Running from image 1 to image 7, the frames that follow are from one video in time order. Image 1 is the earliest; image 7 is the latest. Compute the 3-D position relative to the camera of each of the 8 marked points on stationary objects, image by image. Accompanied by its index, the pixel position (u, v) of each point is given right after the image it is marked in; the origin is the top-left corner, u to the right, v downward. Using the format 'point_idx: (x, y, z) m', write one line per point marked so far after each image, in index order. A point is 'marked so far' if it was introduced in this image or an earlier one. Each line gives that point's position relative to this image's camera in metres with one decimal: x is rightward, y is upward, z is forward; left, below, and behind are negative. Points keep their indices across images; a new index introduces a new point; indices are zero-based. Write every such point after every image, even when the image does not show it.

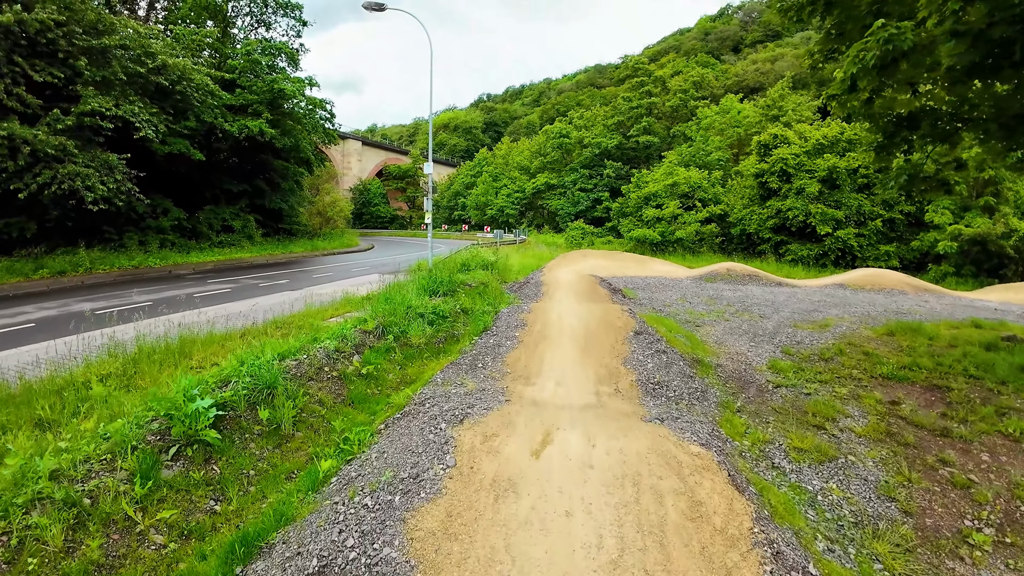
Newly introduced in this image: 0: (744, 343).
0: (+4.8, -1.1, +10.0) m
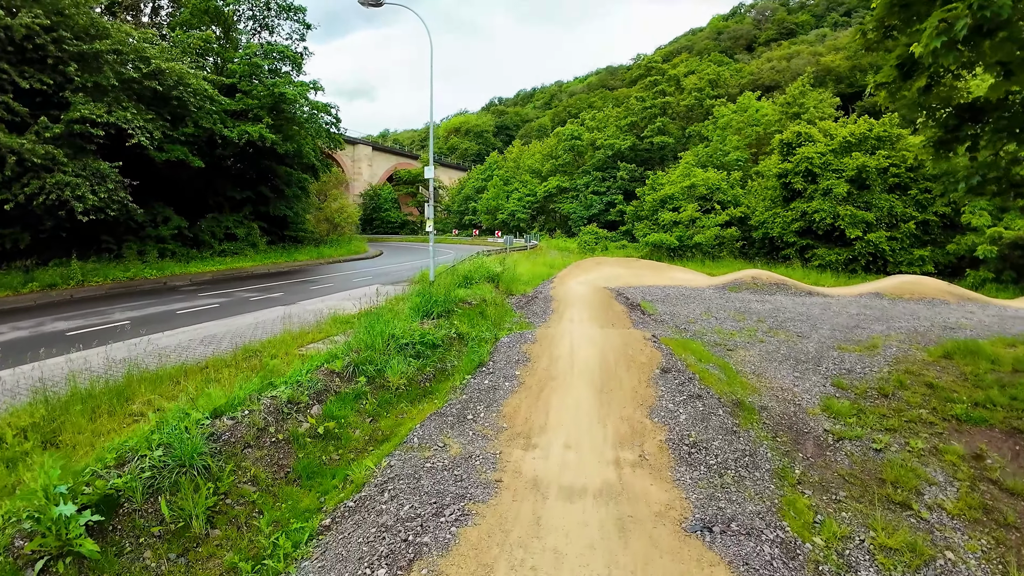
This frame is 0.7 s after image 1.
0: (+4.8, -1.5, +8.5) m
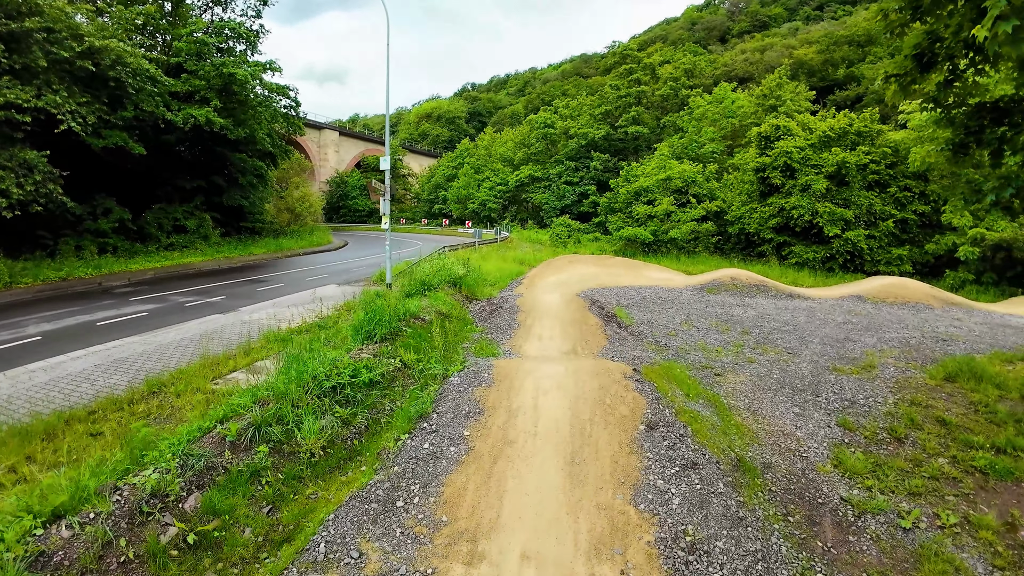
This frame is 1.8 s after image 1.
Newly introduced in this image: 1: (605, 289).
0: (+4.2, -1.9, +7.5) m
1: (+3.3, -0.1, +17.3) m
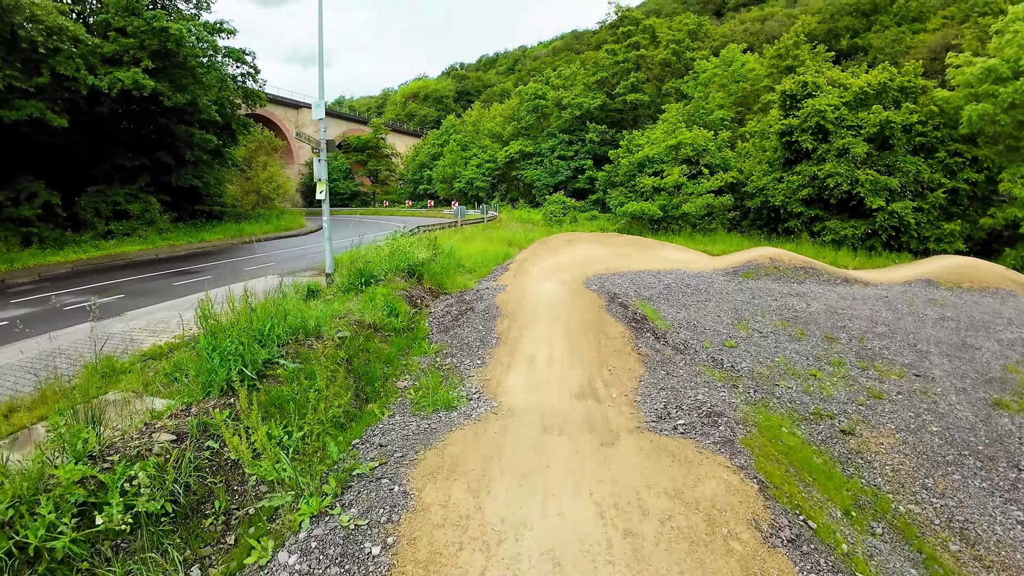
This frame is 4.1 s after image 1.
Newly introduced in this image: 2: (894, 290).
0: (+3.9, -1.8, +3.7) m
1: (+2.9, +0.3, +13.5) m
2: (+11.2, -0.1, +13.6) m
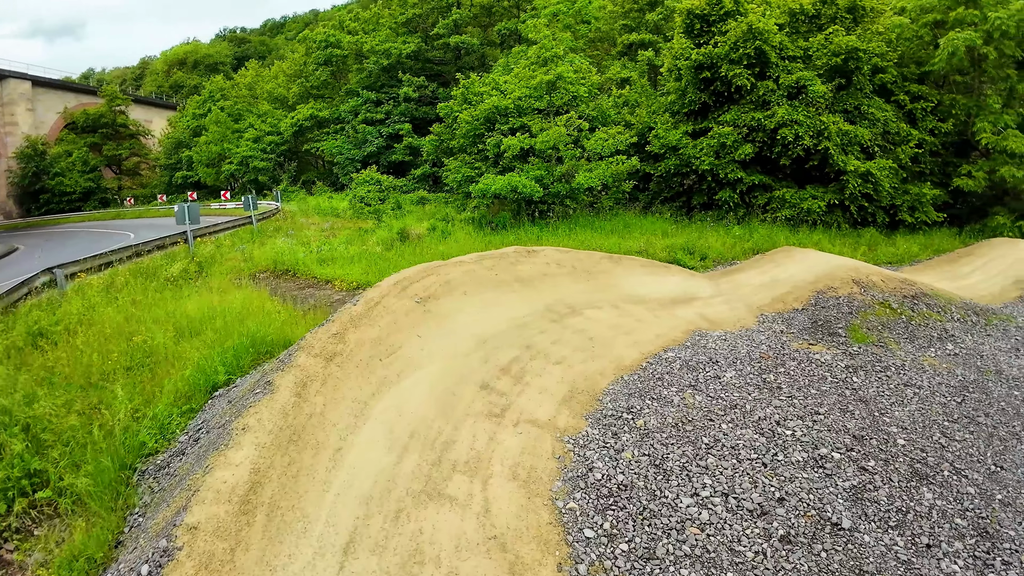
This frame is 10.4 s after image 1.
0: (+6.0, -3.7, -5.4) m
1: (+1.5, -1.5, +3.4) m
2: (+9.2, -0.8, +6.3) m
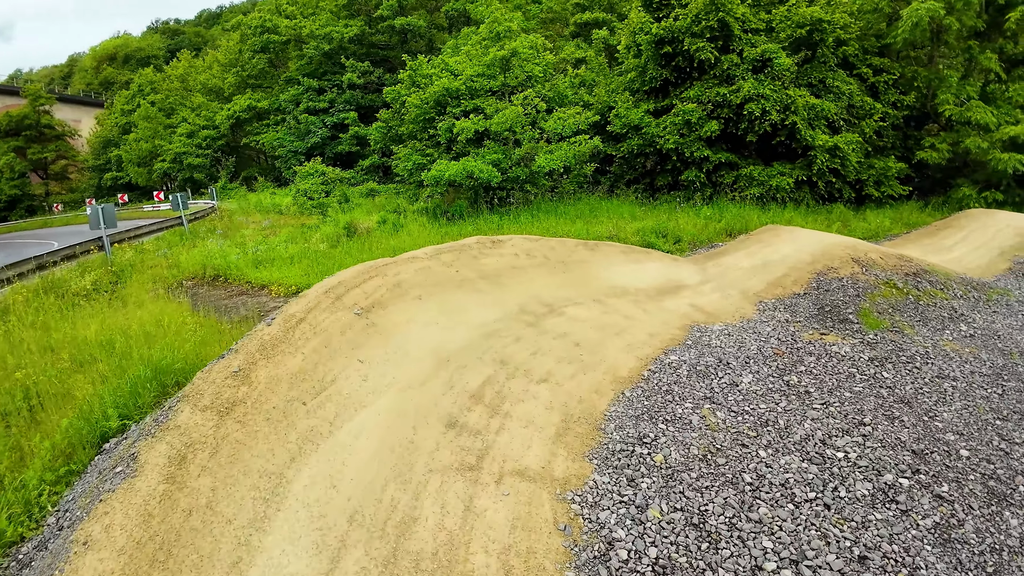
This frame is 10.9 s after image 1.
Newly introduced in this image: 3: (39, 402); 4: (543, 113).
0: (+6.8, -3.6, -6.0) m
1: (+1.4, -1.4, +2.3) m
2: (+8.8, -0.3, +5.8) m
3: (-6.2, -1.5, +6.3) m
4: (+1.0, +5.5, +15.2) m
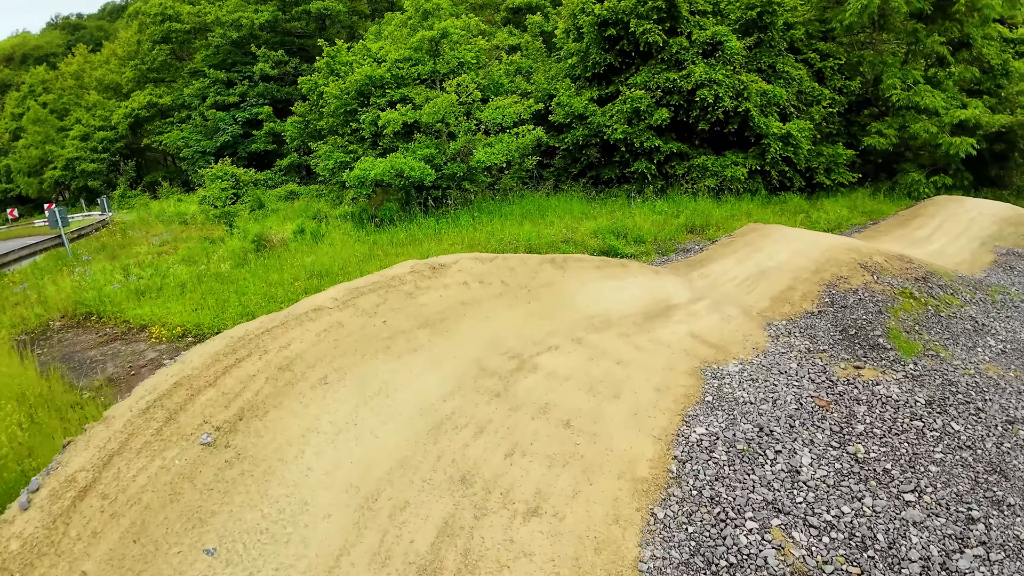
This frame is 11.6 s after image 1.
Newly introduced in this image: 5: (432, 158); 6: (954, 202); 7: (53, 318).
0: (+8.0, -3.8, -6.7) m
1: (+1.6, -1.9, +0.8) m
2: (+8.4, -0.3, +5.1) m
3: (-6.5, -2.3, +3.8) m
4: (-0.9, +5.2, +13.4) m
5: (-2.0, +3.3, +12.5) m
6: (+9.8, +1.9, +10.8) m
7: (-10.3, -0.6, +10.7) m
